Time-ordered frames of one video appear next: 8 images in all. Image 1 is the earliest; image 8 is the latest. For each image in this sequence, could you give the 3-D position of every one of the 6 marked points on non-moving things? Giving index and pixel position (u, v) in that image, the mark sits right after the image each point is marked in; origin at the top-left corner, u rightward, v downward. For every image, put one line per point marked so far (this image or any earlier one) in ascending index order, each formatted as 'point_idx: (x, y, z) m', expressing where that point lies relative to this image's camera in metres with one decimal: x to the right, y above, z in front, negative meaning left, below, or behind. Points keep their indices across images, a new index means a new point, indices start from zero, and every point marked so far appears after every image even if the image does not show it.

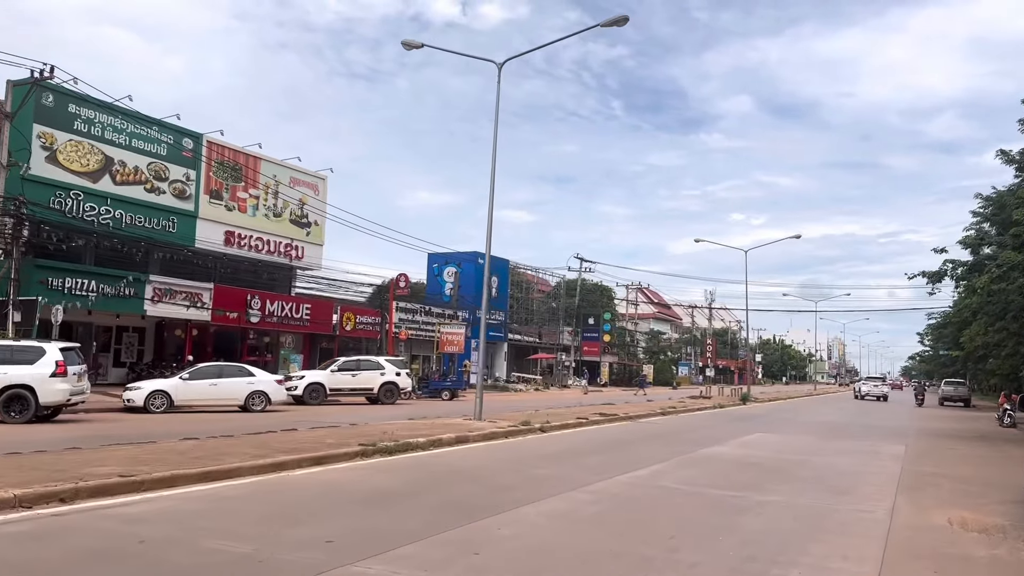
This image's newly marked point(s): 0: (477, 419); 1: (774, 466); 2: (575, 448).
0: (-0.8, -3.3, +18.3) m
1: (+5.2, -3.5, +14.6) m
2: (+1.3, -3.4, +15.9) m
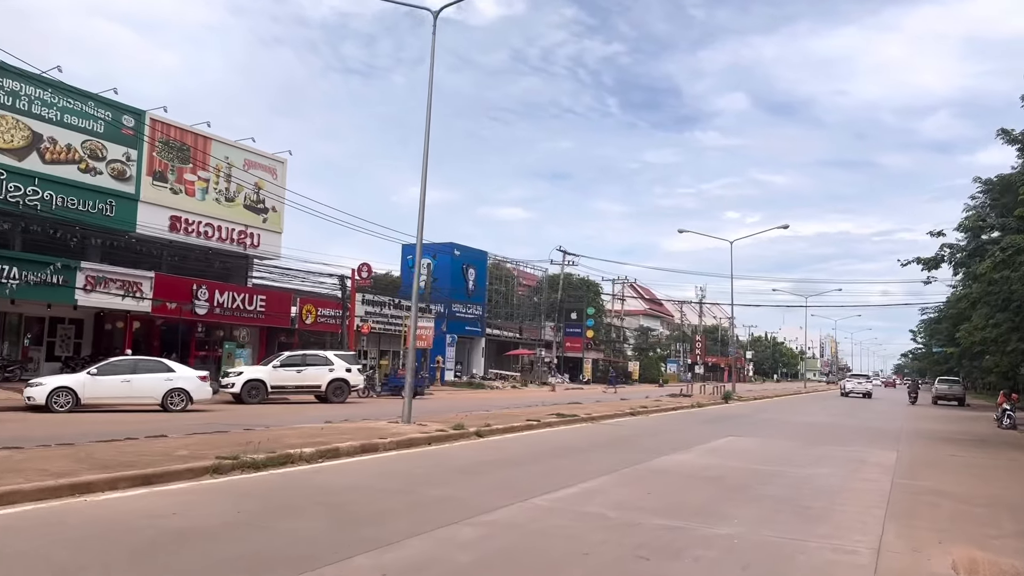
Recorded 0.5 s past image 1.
0: (-2.3, -2.9, +15.8) m
1: (+3.7, -3.1, +12.1) m
2: (-0.2, -3.1, +13.4) m
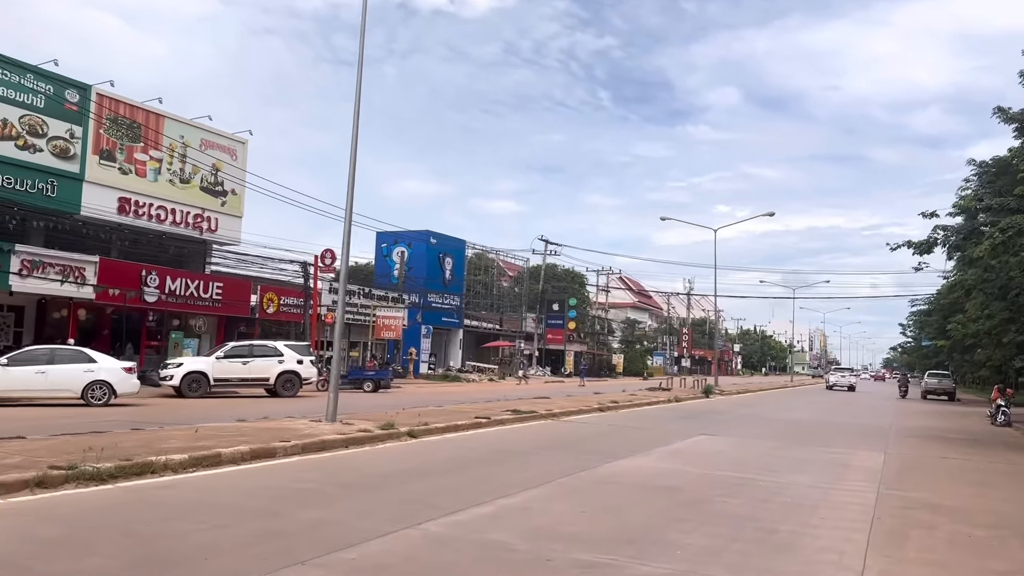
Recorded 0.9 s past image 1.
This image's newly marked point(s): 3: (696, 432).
0: (-3.4, -2.5, +13.9) m
1: (+2.6, -2.8, +10.2) m
2: (-1.3, -2.7, +11.5) m
3: (+4.5, -3.6, +18.3) m
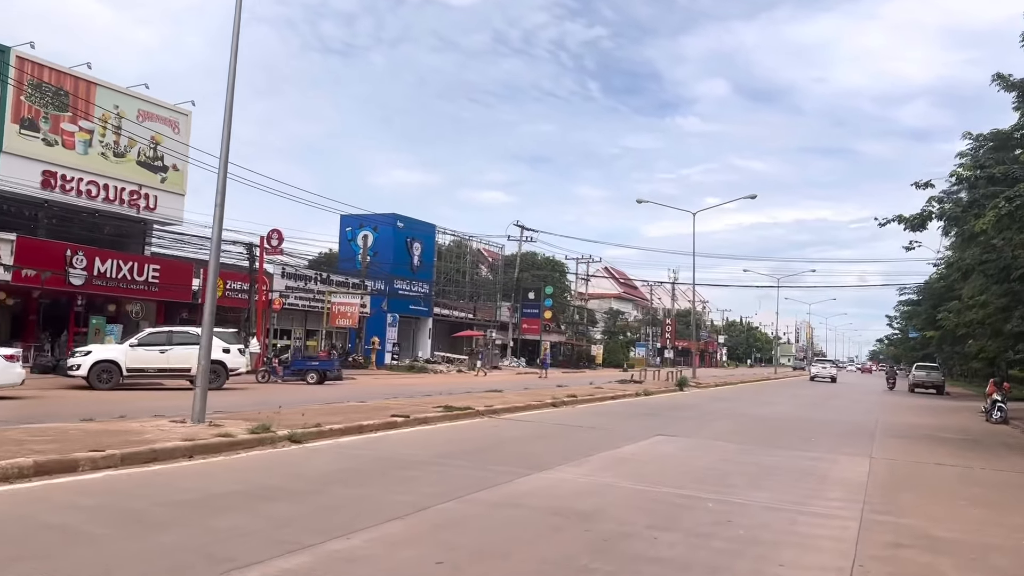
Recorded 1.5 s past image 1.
0: (-4.9, -2.0, +11.3) m
1: (+1.2, -2.4, +7.8) m
2: (-2.7, -2.3, +9.0) m
3: (+3.0, -3.1, +15.9) m
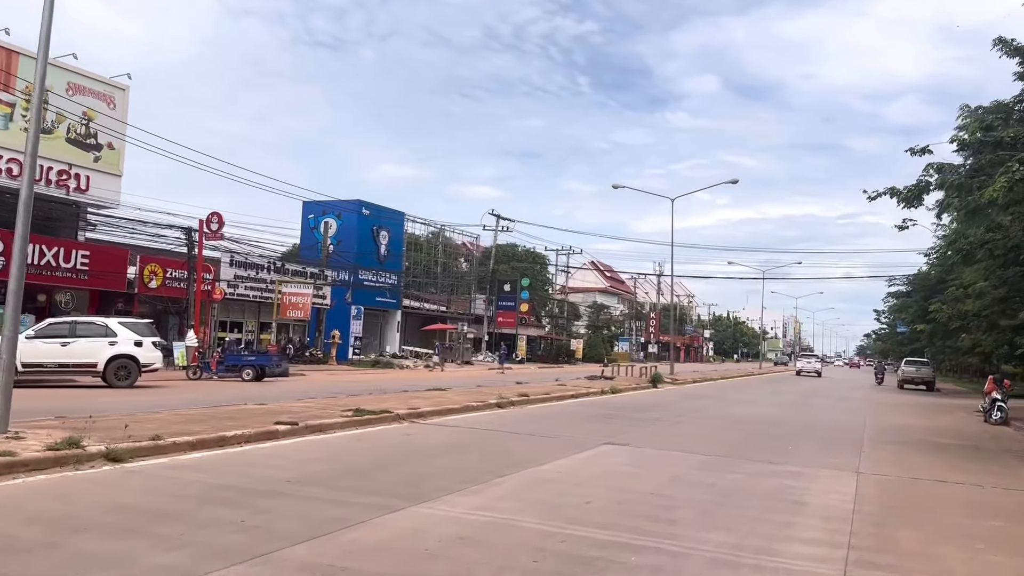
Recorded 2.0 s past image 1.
0: (-6.2, -1.7, +8.7) m
1: (-0.1, -2.1, +5.2) m
2: (-4.0, -2.0, +6.4) m
3: (+1.6, -2.7, +13.4) m
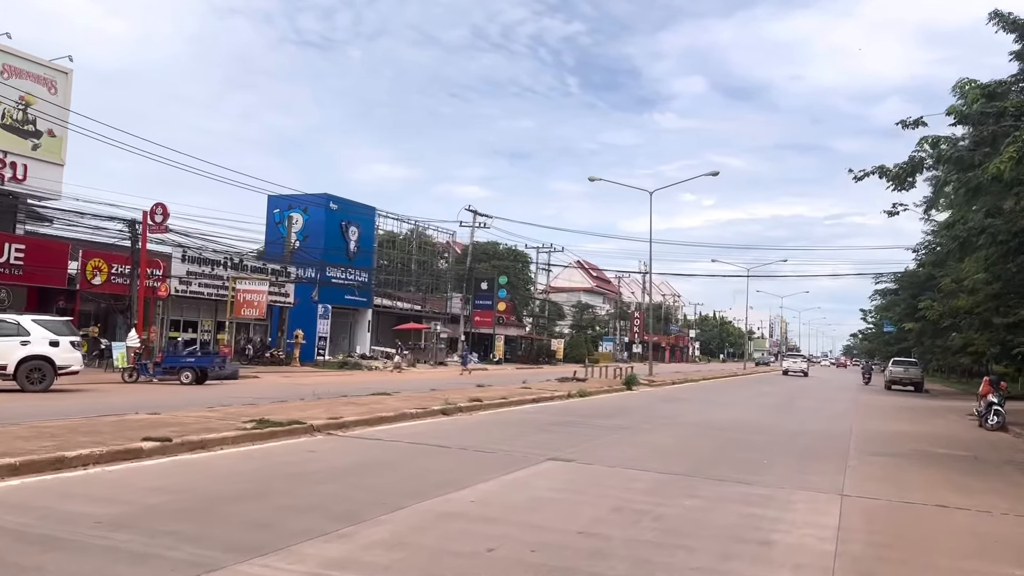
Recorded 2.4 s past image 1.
0: (-7.2, -1.5, +6.7) m
1: (-1.0, -2.0, +3.3) m
2: (-5.0, -1.8, +4.5) m
3: (+0.6, -2.6, +11.5) m
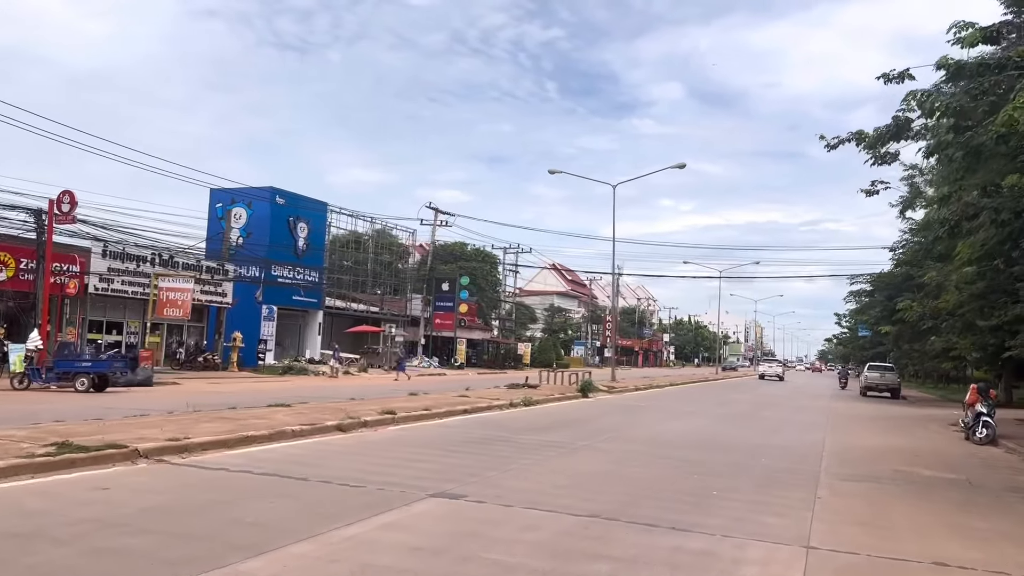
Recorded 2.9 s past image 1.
0: (-8.5, -1.3, +4.0) m
1: (-2.3, -1.7, +0.8) m
2: (-6.2, -1.6, +1.8) m
3: (-0.9, -2.4, +9.0) m
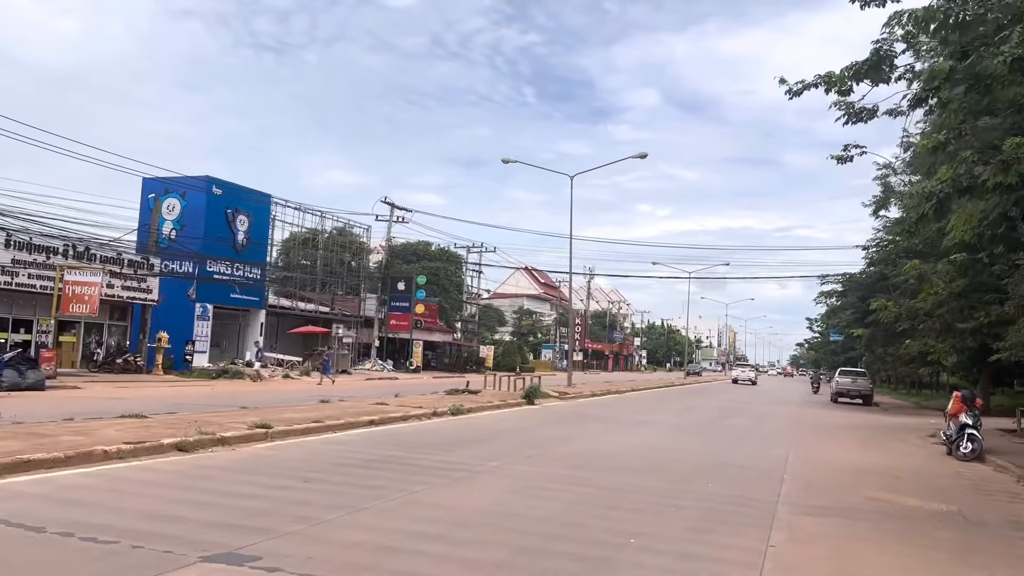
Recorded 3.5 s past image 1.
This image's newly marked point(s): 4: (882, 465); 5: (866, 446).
0: (-9.8, -1.0, +1.1) m
1: (-3.4, -1.4, -1.9) m
2: (-7.4, -1.3, -1.0) m
3: (-2.3, -2.1, +6.4) m
4: (+6.9, -3.3, +13.7) m
5: (+8.1, -3.6, +16.8) m
